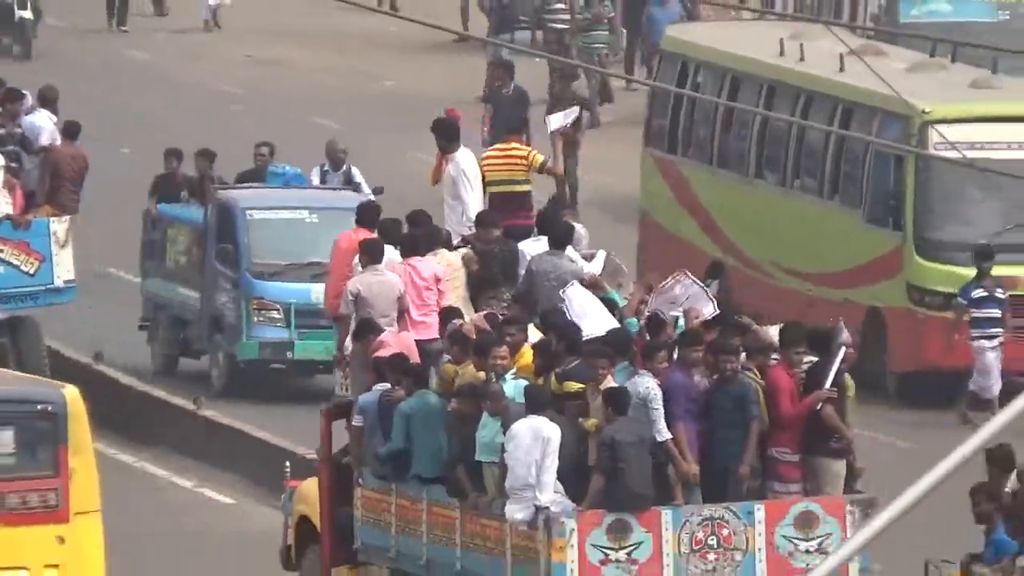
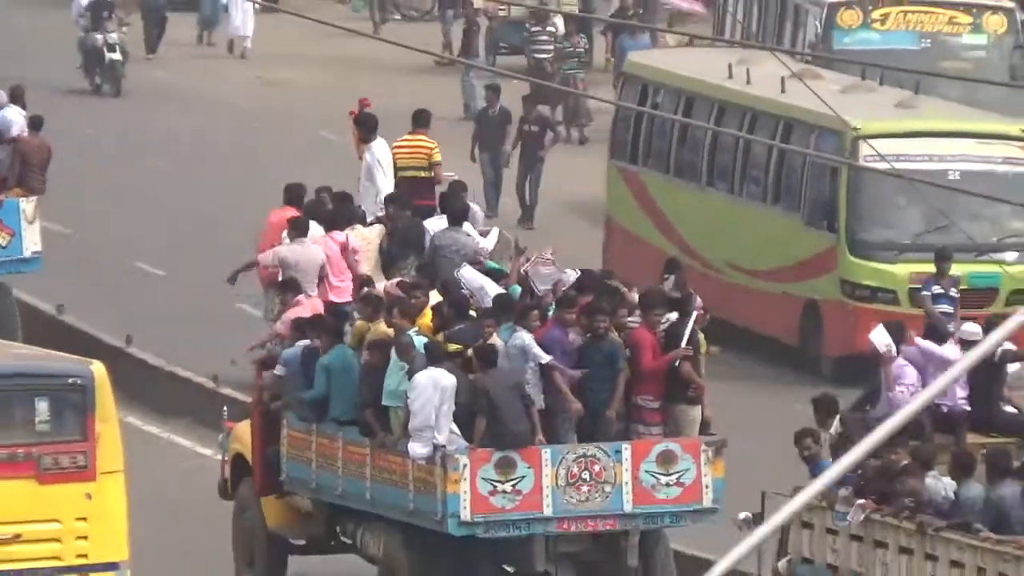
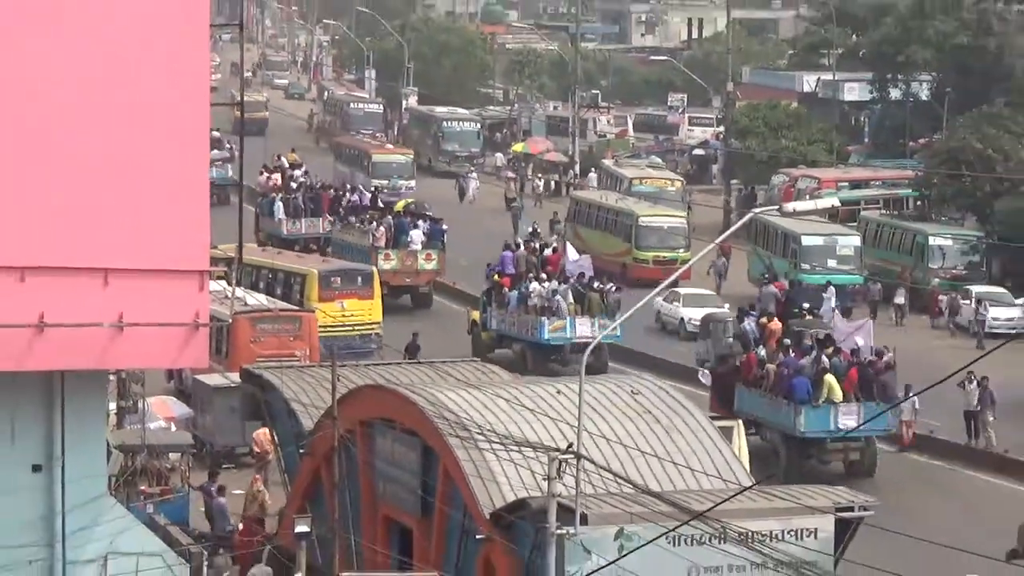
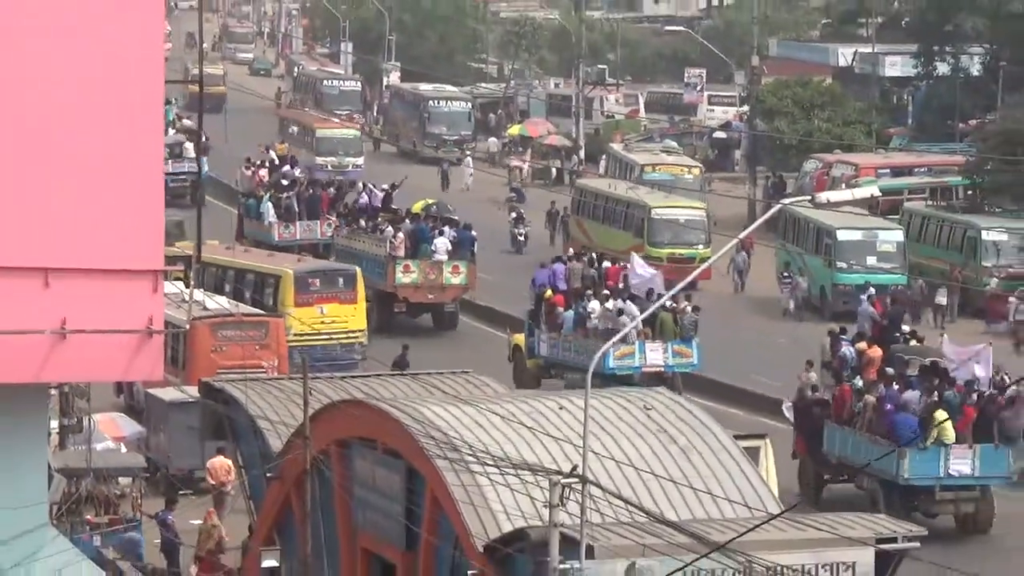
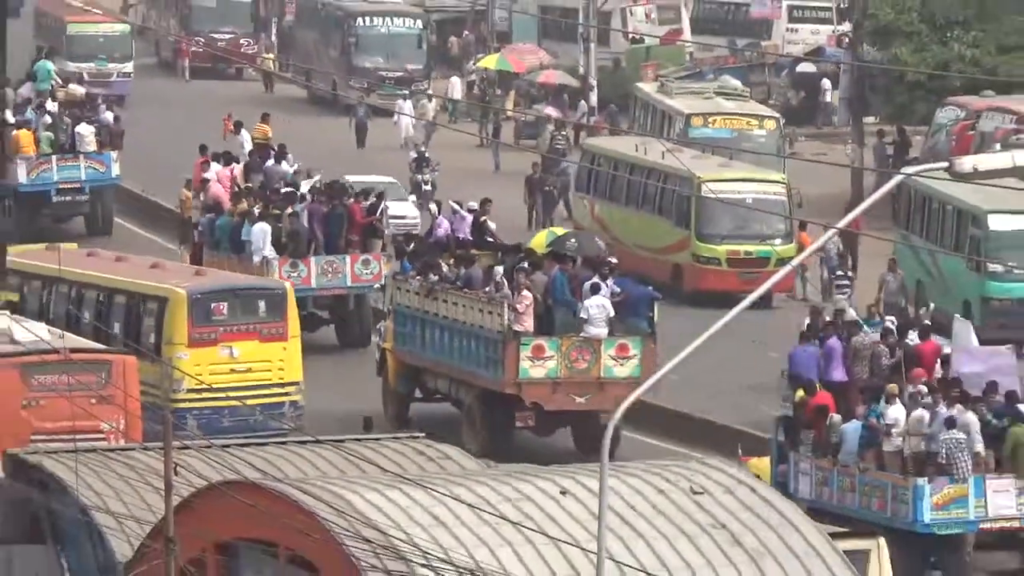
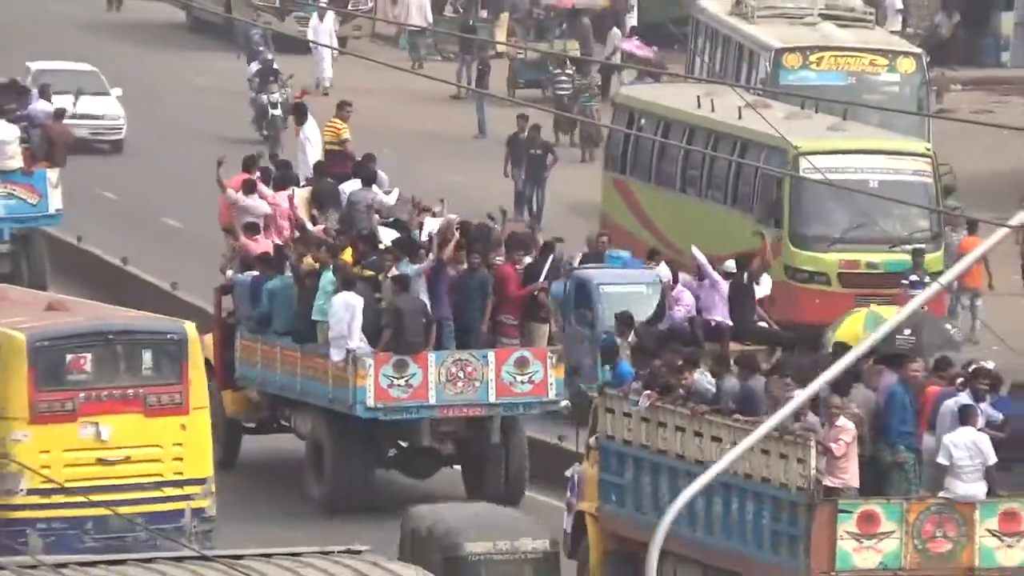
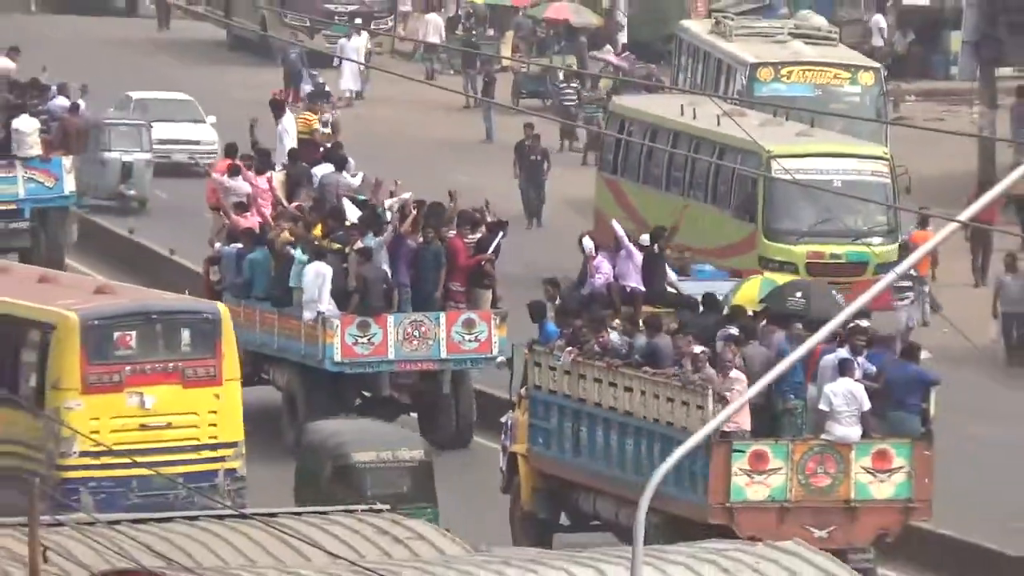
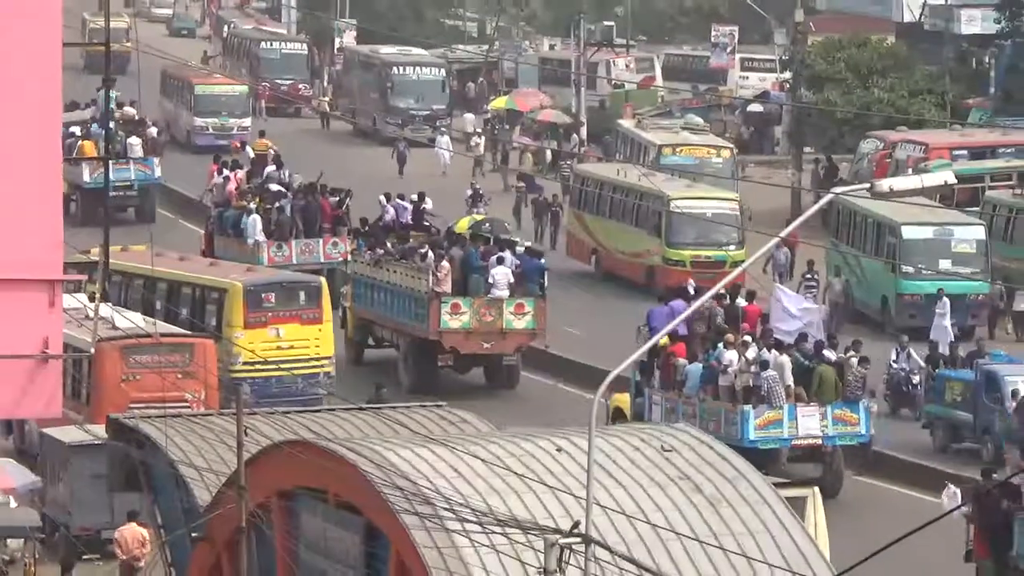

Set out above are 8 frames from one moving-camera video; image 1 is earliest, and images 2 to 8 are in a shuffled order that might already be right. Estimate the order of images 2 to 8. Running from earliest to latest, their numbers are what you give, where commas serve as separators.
2, 6, 7, 5, 8, 4, 3
